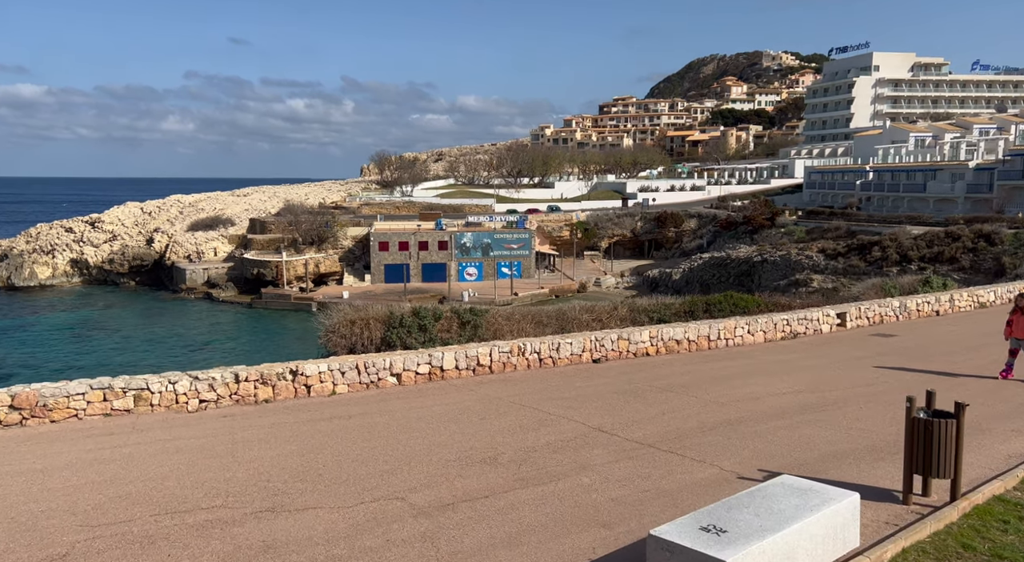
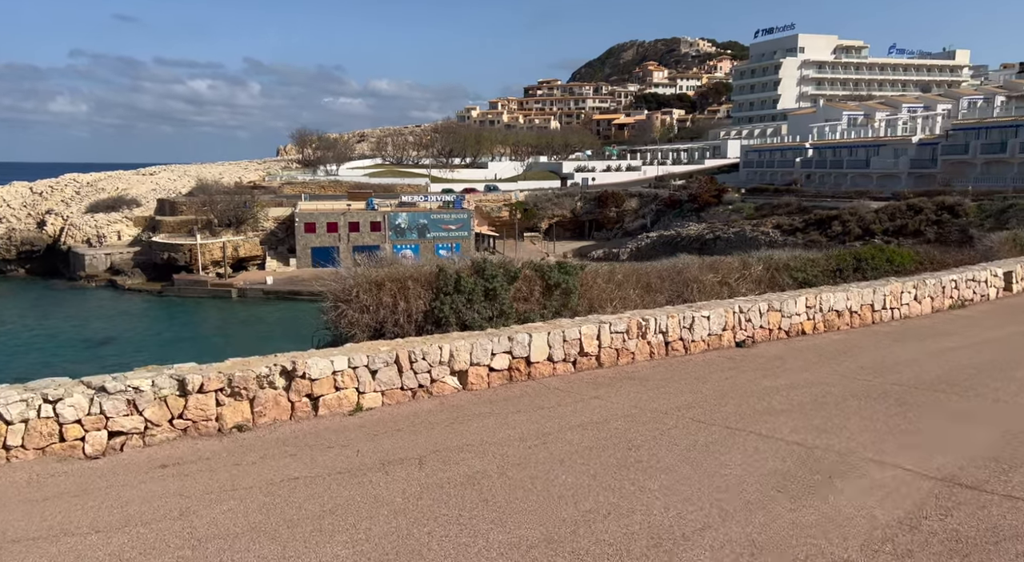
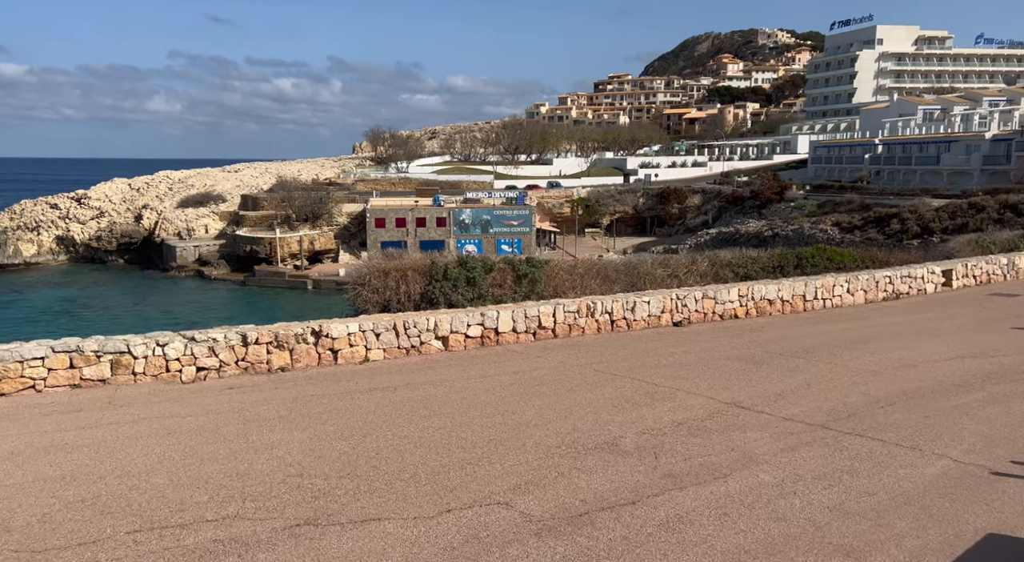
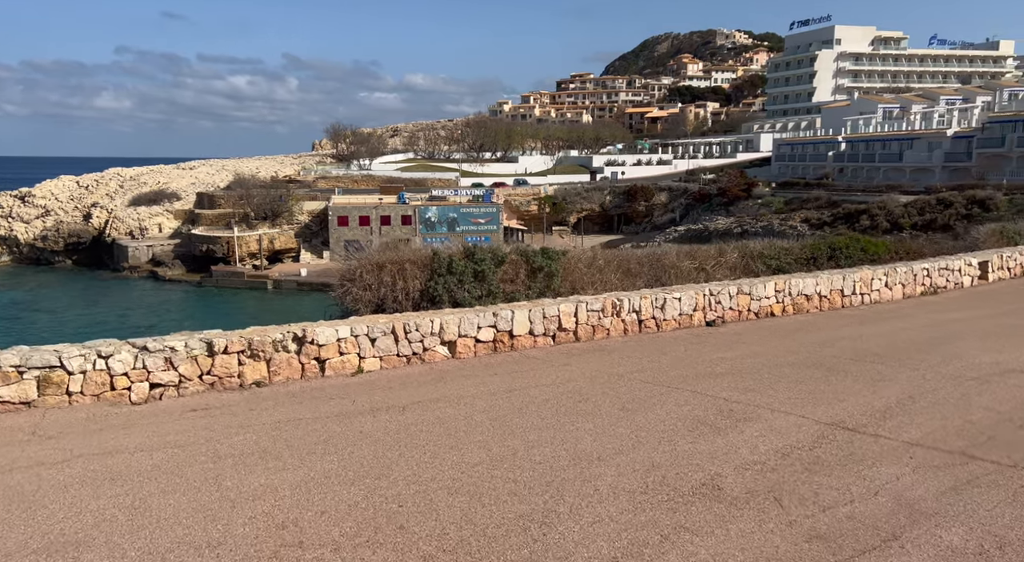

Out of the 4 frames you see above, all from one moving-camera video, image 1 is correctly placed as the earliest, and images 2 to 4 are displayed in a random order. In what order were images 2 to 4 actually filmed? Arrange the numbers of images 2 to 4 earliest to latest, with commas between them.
3, 4, 2
